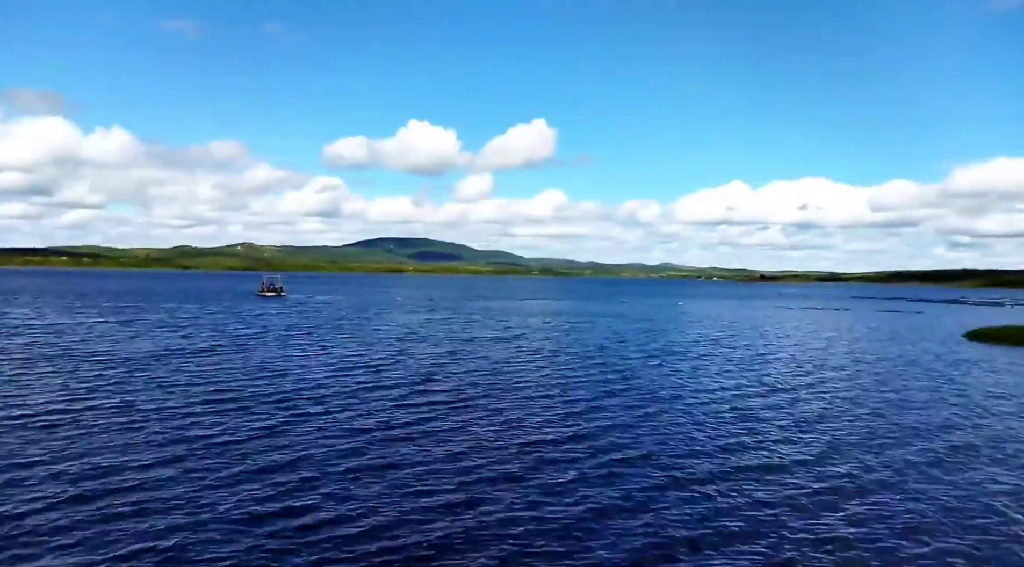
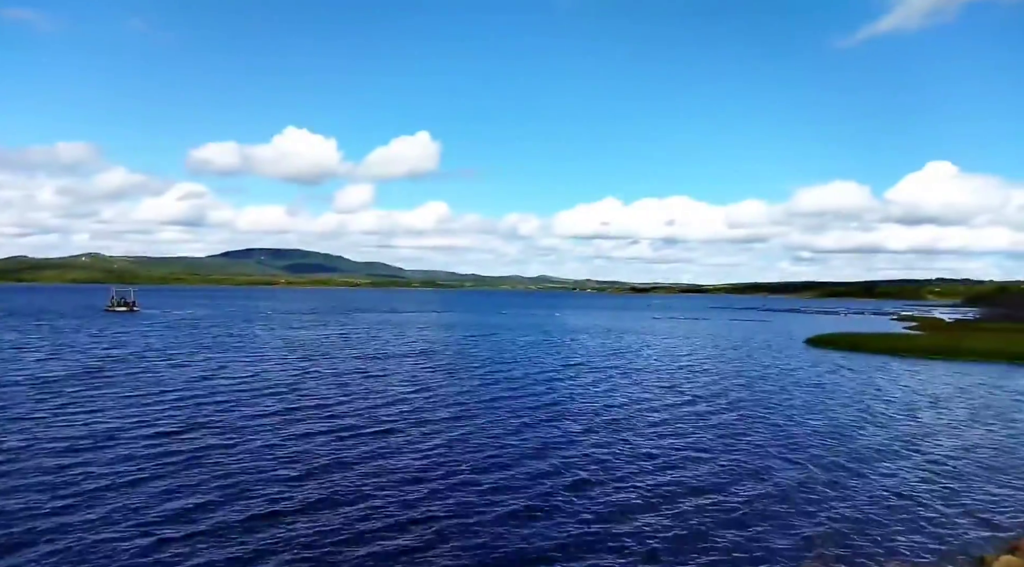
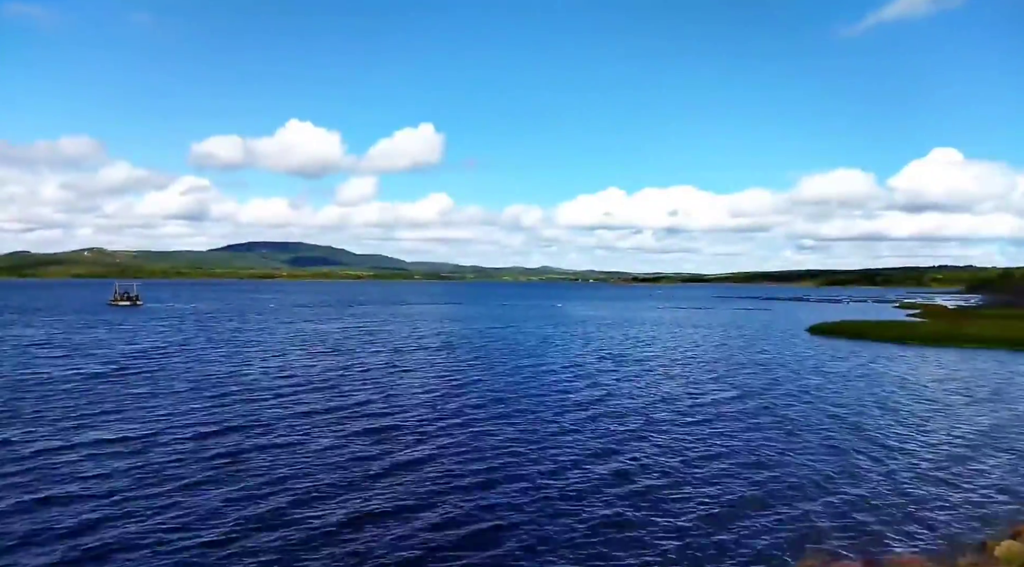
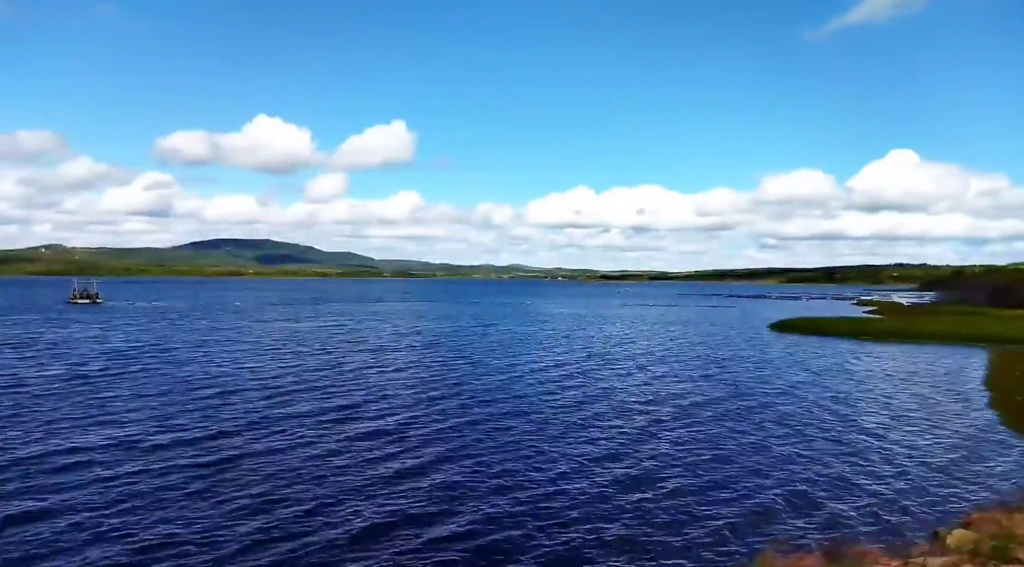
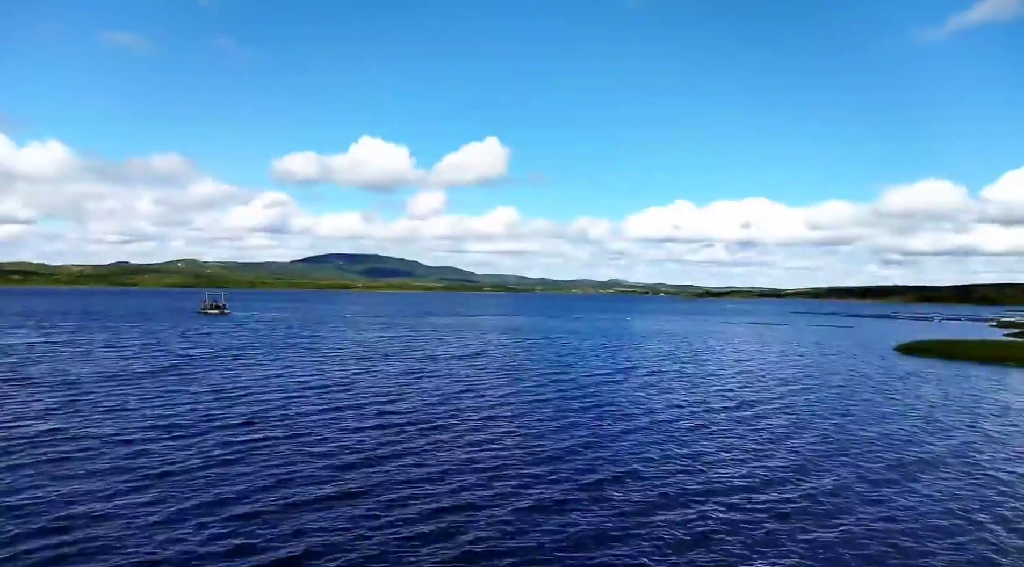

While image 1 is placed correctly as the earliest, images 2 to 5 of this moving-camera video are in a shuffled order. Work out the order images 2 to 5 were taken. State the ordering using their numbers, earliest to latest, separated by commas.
5, 2, 3, 4
